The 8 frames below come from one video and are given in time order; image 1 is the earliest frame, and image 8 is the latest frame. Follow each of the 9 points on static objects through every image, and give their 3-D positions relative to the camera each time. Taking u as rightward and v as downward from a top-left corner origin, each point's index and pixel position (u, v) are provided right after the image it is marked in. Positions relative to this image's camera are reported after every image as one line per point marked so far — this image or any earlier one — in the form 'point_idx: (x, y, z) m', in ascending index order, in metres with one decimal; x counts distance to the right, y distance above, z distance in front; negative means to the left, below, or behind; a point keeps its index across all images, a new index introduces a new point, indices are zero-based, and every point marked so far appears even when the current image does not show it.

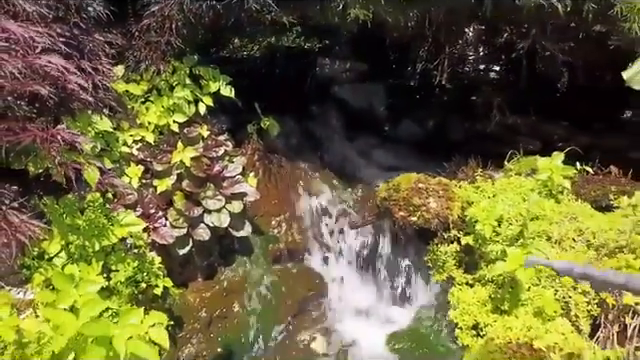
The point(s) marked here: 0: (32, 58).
0: (-0.7, +0.3, +2.4) m
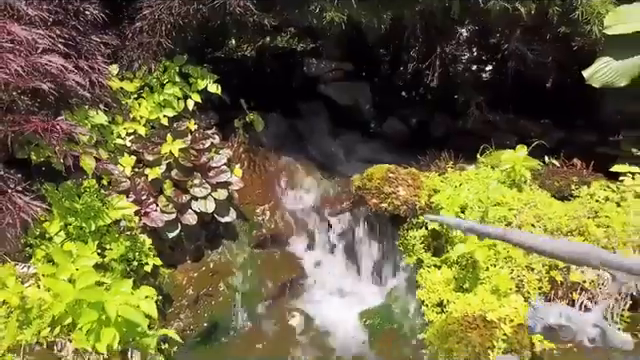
0: (-0.8, +0.4, +2.7) m
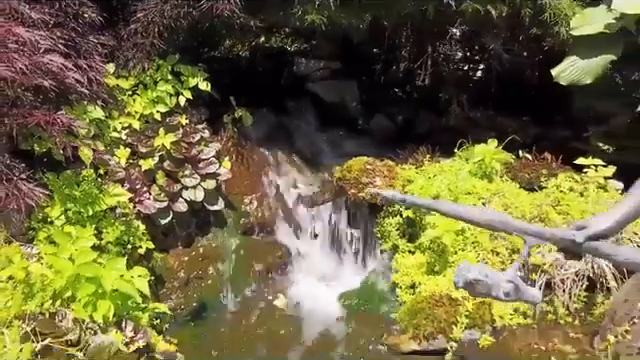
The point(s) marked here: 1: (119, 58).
0: (-0.9, +0.4, +3.0) m
1: (-0.8, +0.5, +3.8) m
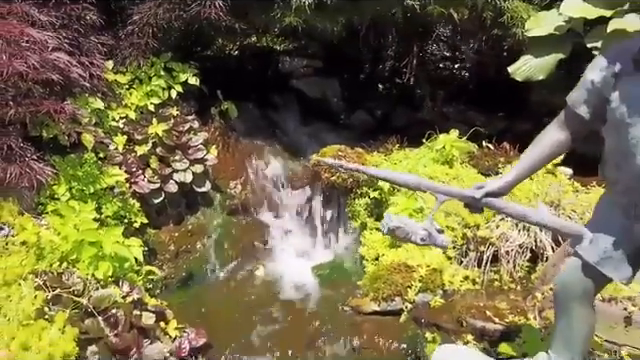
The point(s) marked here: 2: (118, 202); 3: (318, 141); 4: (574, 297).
0: (-1.0, +0.5, +3.5) m
1: (-0.9, +0.6, +4.3) m
2: (-0.8, -0.1, +3.7) m
3: (-0.1, +0.3, +5.4) m
4: (+0.5, -0.3, +2.0) m
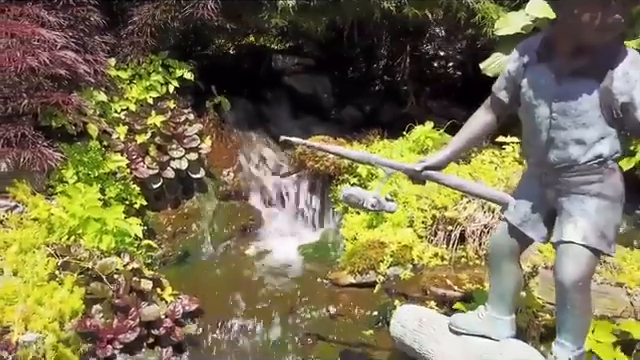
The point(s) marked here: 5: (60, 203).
0: (-1.1, +0.5, +3.9) m
1: (-1.0, +0.6, +4.7) m
2: (-0.9, 0.0, +4.1) m
3: (-0.1, +0.3, +5.8) m
4: (+0.5, -0.2, +2.4) m
5: (-1.0, -0.1, +3.7) m
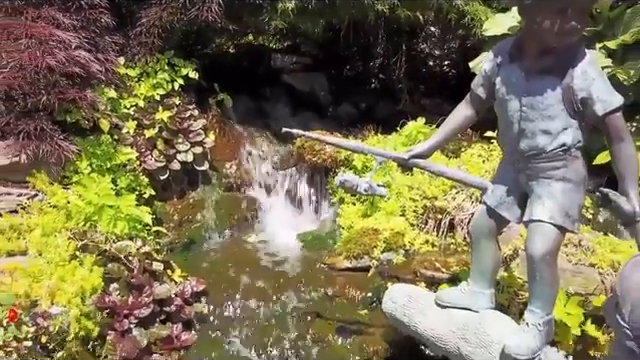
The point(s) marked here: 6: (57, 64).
0: (-1.1, +0.6, +4.1) m
1: (-1.0, +0.7, +4.9) m
2: (-0.9, 0.0, +4.4) m
3: (-0.1, +0.4, +6.1) m
4: (+0.5, -0.2, +2.7) m
5: (-1.0, 0.0, +4.0) m
6: (-1.1, +0.5, +4.0) m
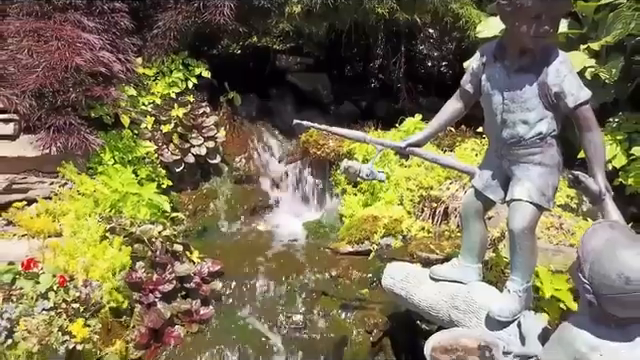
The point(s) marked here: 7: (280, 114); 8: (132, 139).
0: (-1.0, +0.6, +4.5) m
1: (-1.0, +0.7, +5.3) m
2: (-0.8, +0.1, +4.8) m
3: (-0.1, +0.4, +6.4) m
4: (+0.5, -0.1, +3.1) m
5: (-1.0, 0.0, +4.3) m
6: (-1.1, +0.5, +4.4) m
7: (-0.3, +0.4, +6.4) m
8: (-0.9, +0.2, +4.8) m
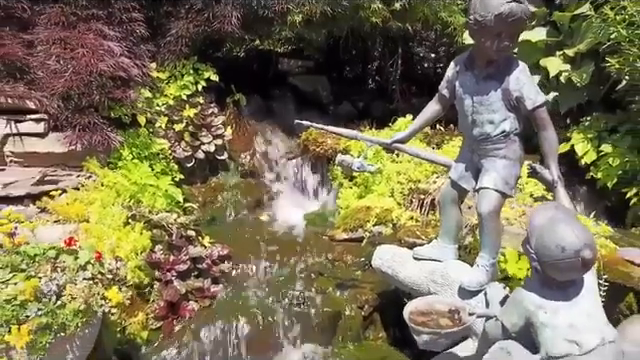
0: (-1.1, +0.6, +5.0) m
1: (-1.0, +0.7, +5.8) m
2: (-0.9, +0.1, +5.3) m
3: (-0.1, +0.4, +6.9) m
4: (+0.5, -0.1, +3.6) m
5: (-1.0, 0.0, +4.8) m
6: (-1.1, +0.6, +4.9) m
7: (-0.3, +0.5, +6.9) m
8: (-0.9, +0.2, +5.3) m
